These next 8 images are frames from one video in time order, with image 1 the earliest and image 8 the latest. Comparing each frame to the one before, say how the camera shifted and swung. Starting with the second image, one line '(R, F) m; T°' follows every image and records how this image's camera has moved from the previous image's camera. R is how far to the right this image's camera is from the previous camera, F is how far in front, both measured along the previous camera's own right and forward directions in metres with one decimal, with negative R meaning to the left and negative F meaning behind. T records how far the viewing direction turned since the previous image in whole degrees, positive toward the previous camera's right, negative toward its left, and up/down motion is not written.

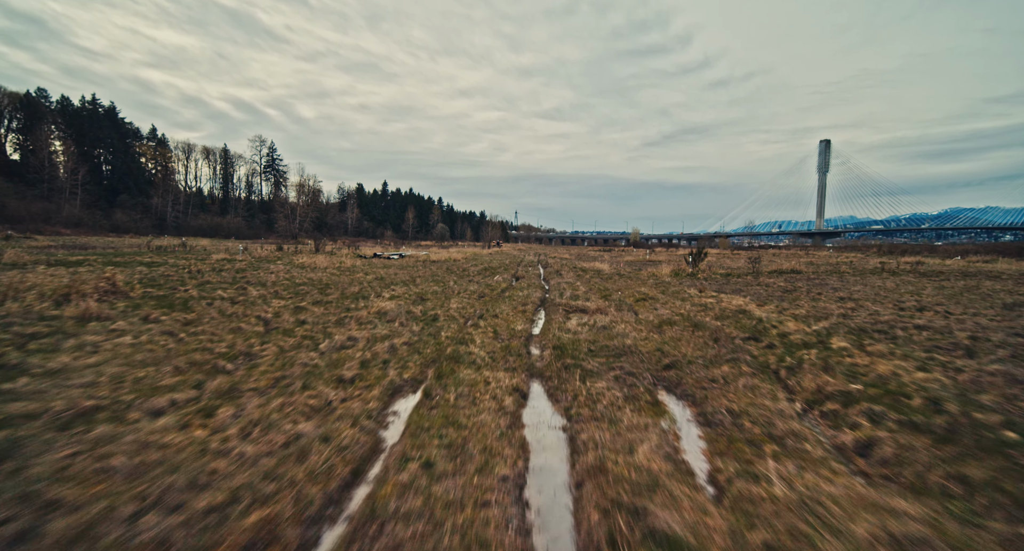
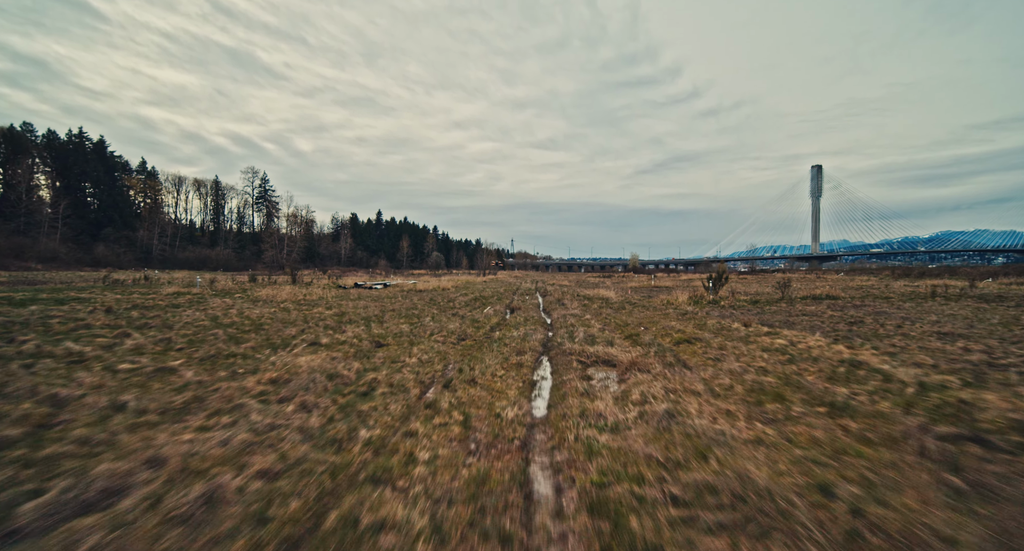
(+0.1, +3.5) m; +1°
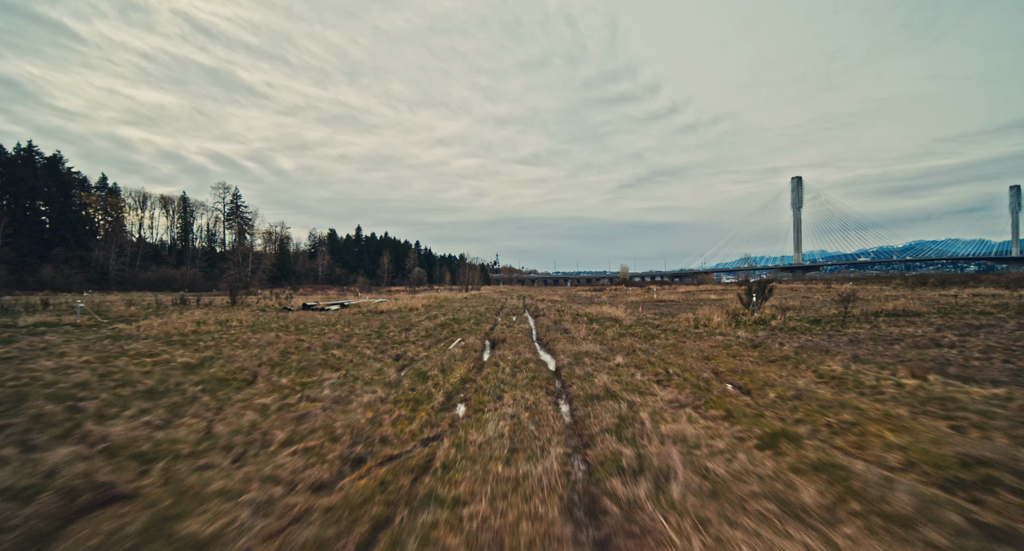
(+0.2, +6.1) m; +2°
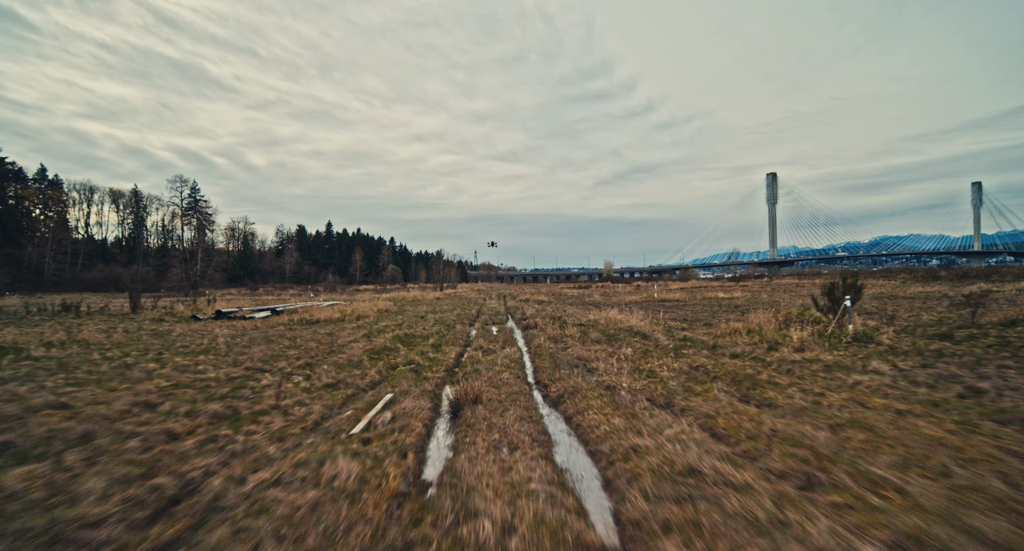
(0.0, +6.7) m; +3°
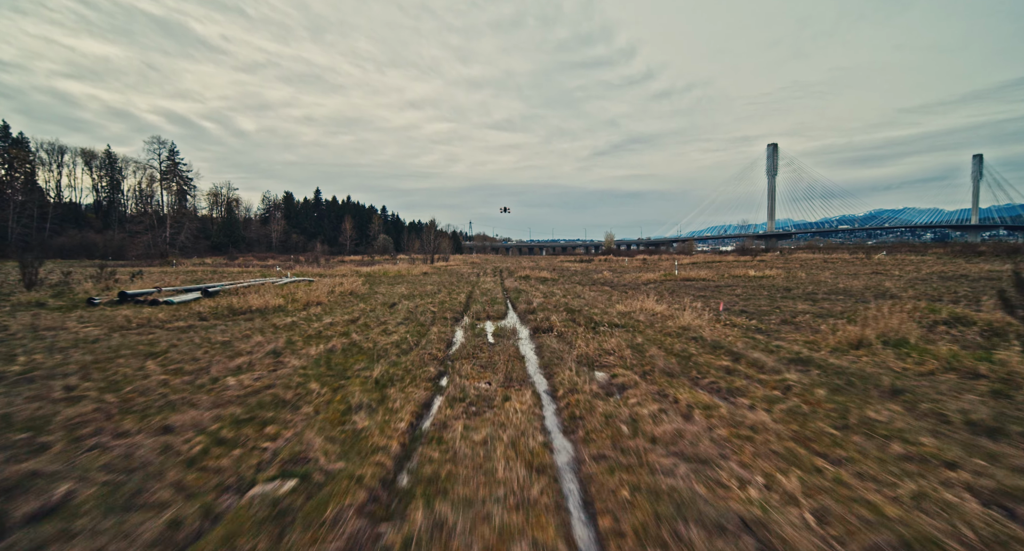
(-0.3, +6.0) m; +1°
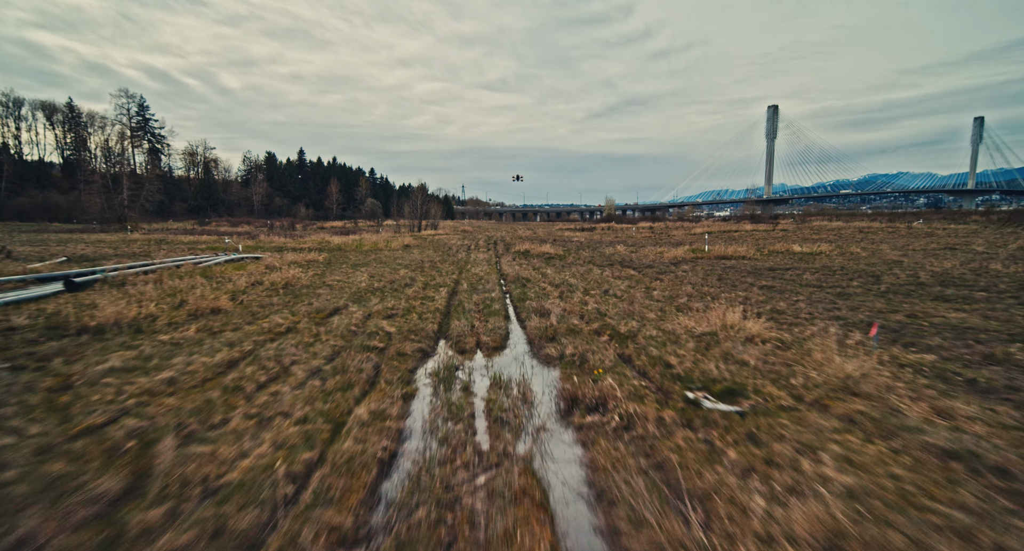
(-0.3, +6.6) m; +1°
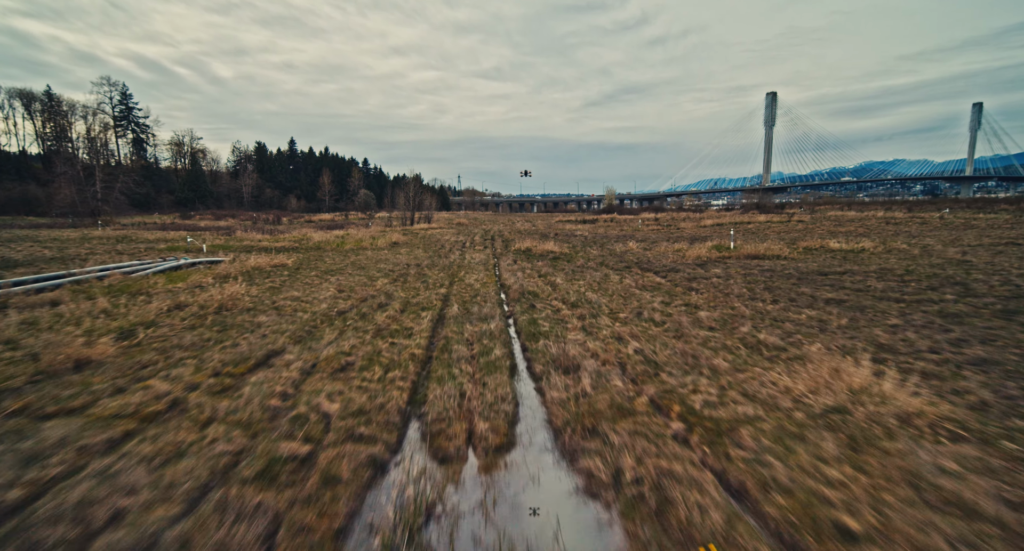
(-0.2, +3.9) m; 0°
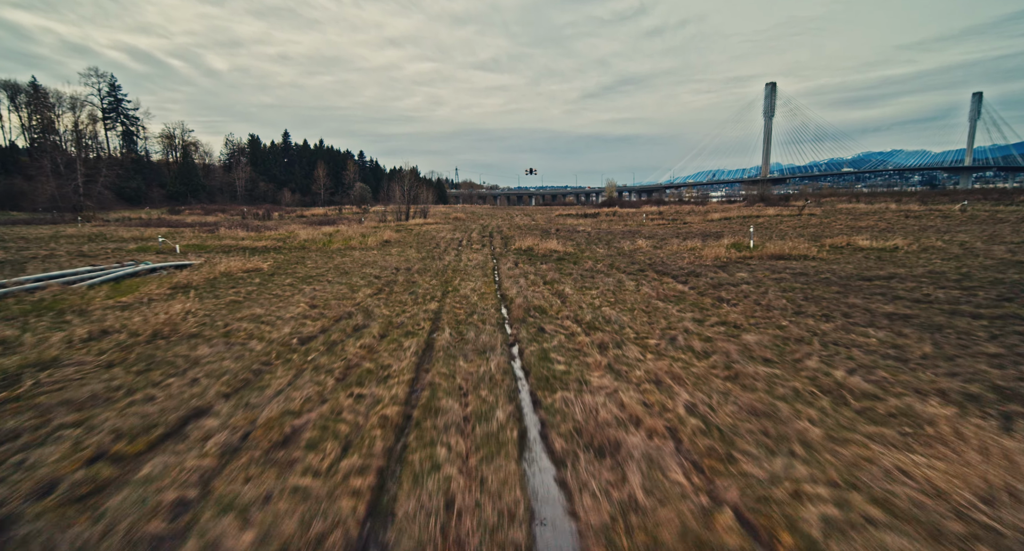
(-0.2, +2.5) m; 0°
